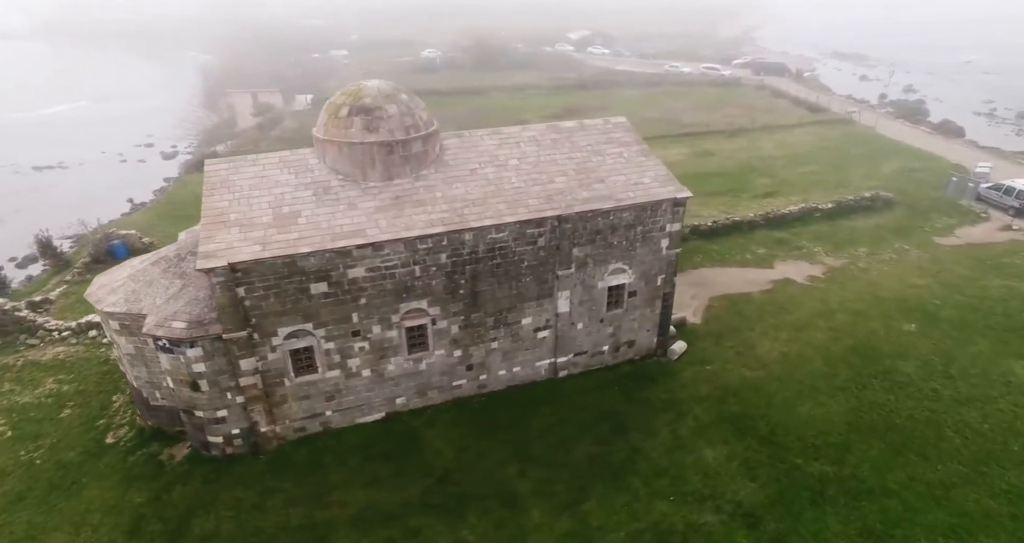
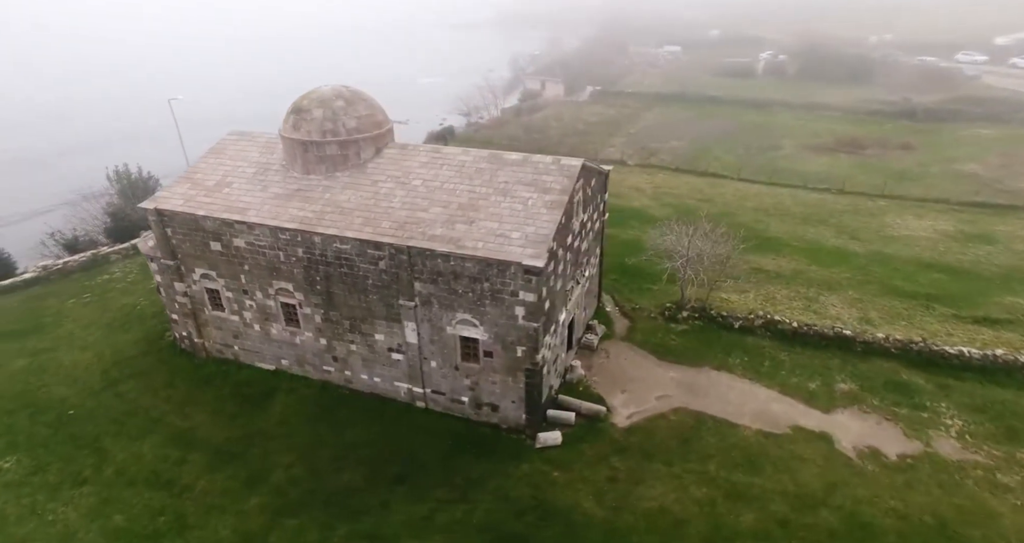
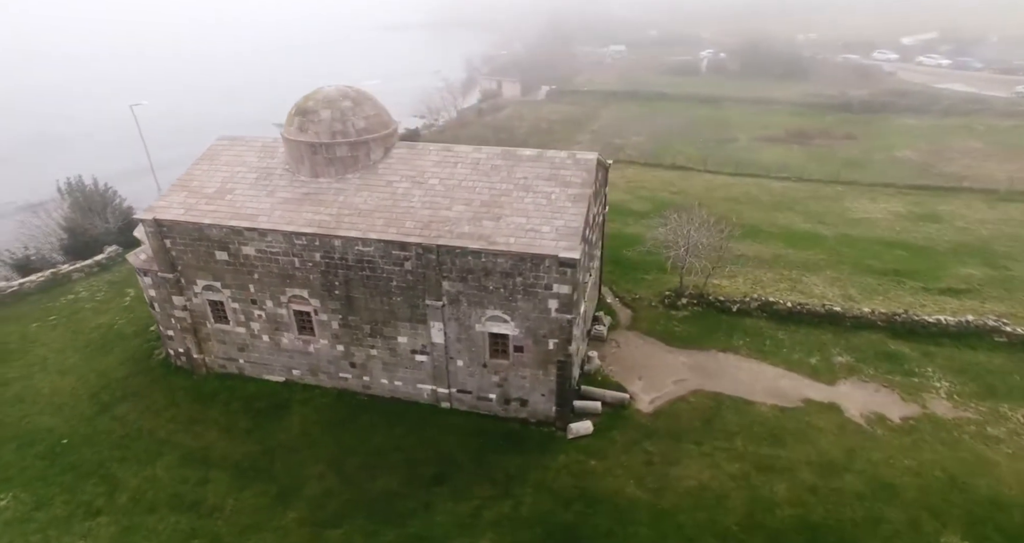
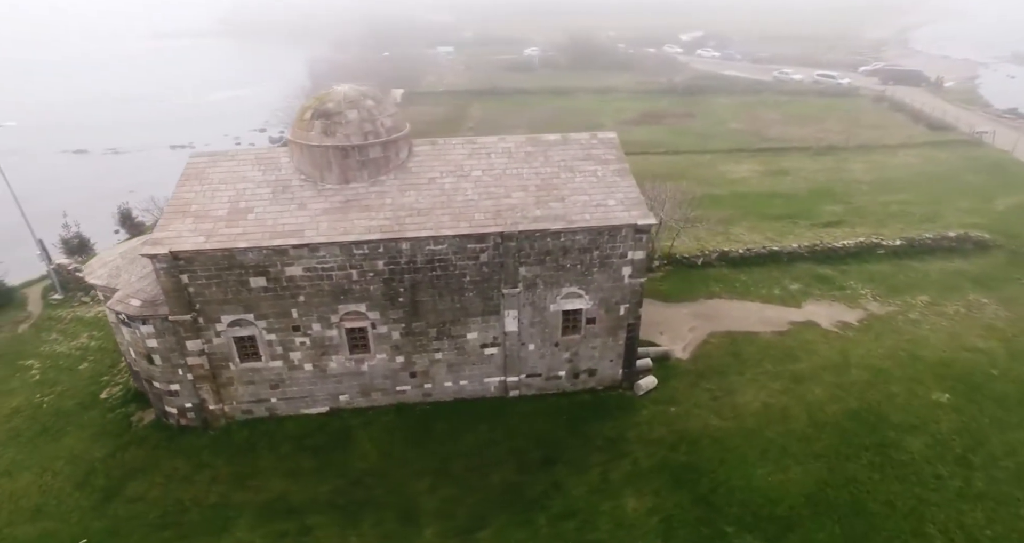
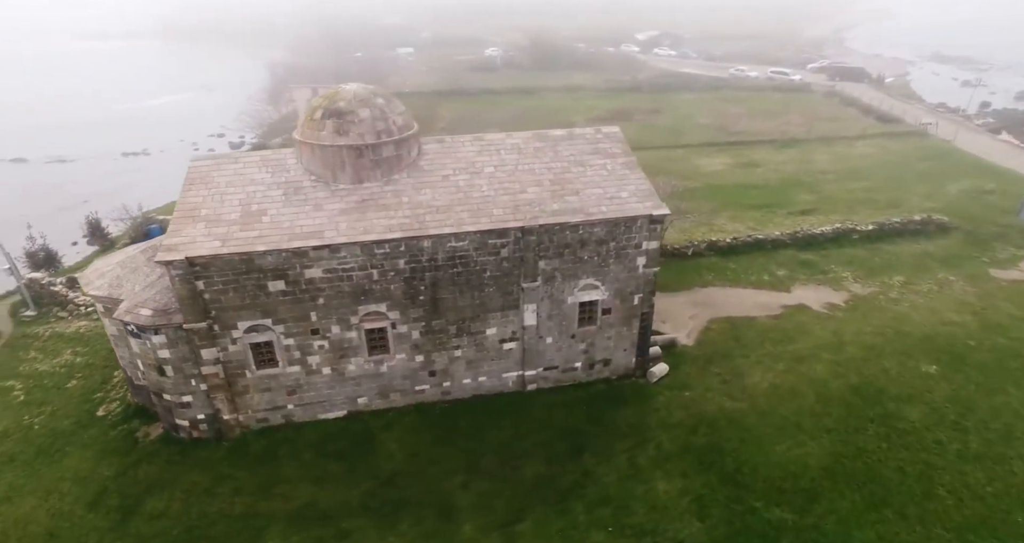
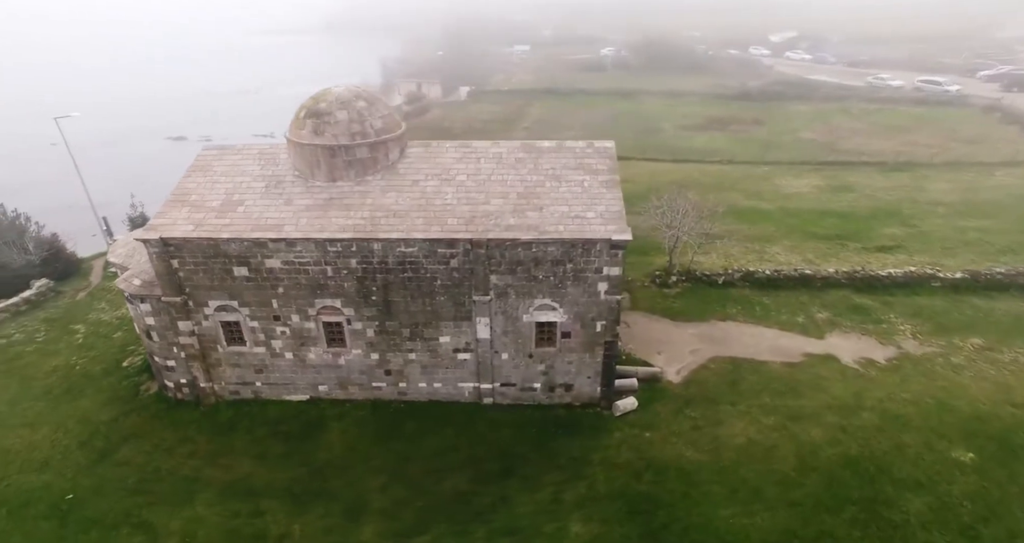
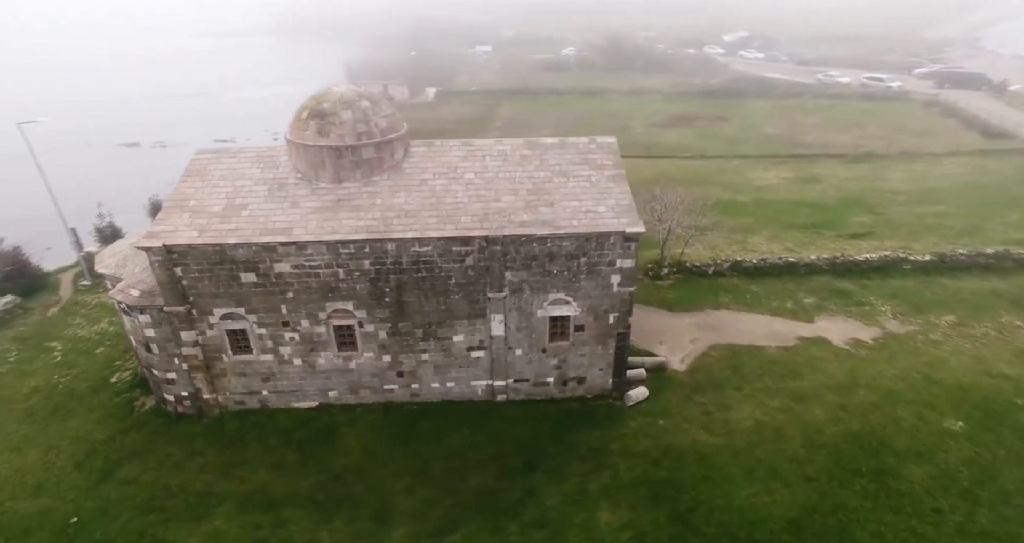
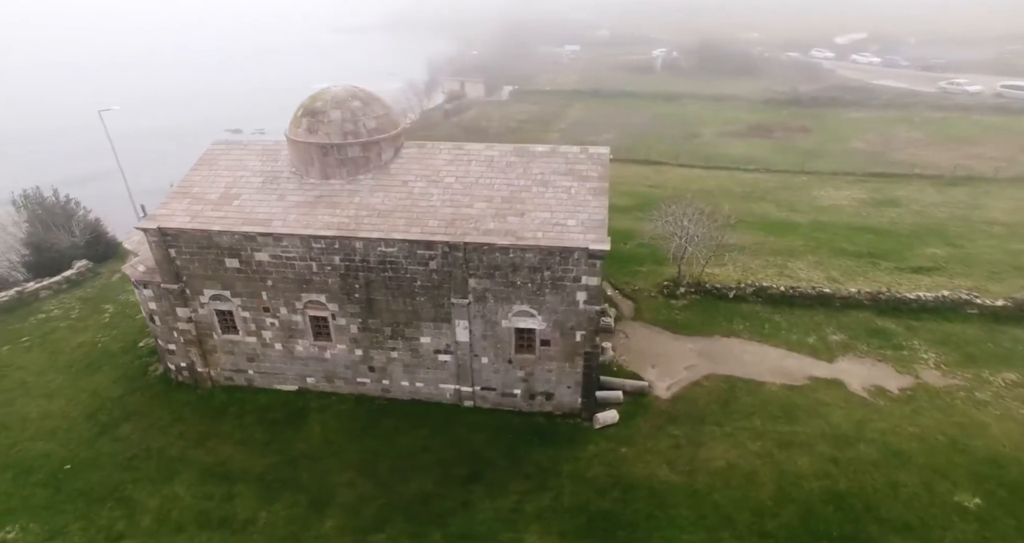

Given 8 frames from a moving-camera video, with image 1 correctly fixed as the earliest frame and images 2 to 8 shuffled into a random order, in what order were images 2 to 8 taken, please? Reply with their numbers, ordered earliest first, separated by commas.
5, 4, 7, 6, 8, 3, 2
